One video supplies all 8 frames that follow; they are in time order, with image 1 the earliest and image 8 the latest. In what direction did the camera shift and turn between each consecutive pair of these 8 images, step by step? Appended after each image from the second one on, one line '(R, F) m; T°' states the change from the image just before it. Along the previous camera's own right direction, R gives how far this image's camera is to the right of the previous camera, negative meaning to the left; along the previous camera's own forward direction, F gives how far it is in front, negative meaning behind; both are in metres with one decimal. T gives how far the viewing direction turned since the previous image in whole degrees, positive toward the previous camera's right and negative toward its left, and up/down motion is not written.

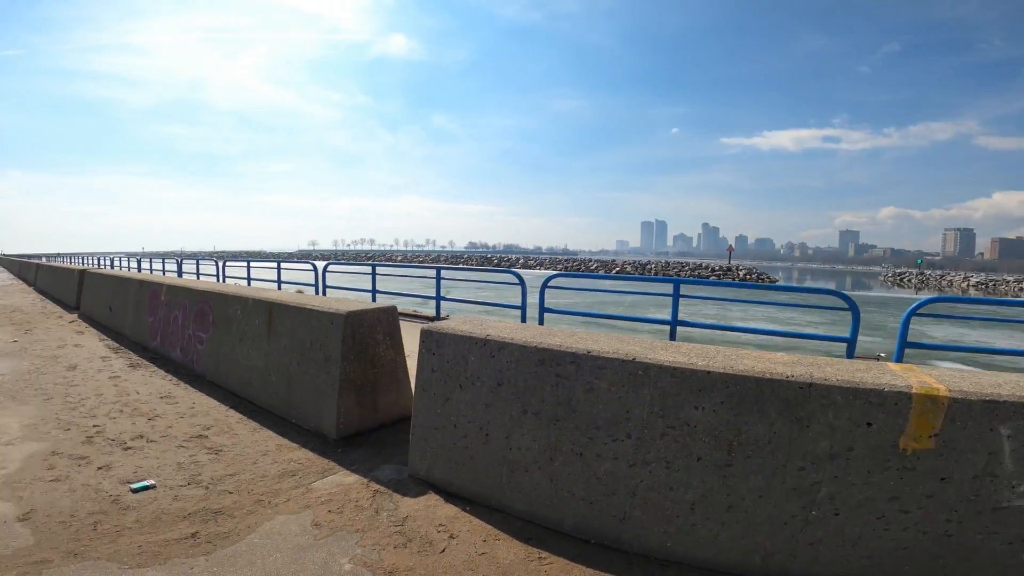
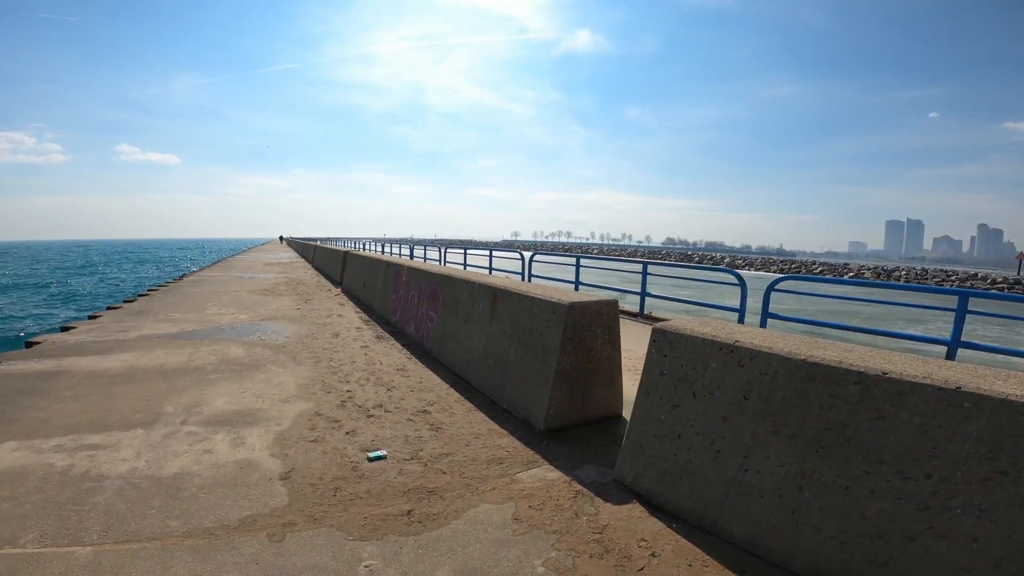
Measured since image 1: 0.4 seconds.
(-0.4, +0.6) m; -22°
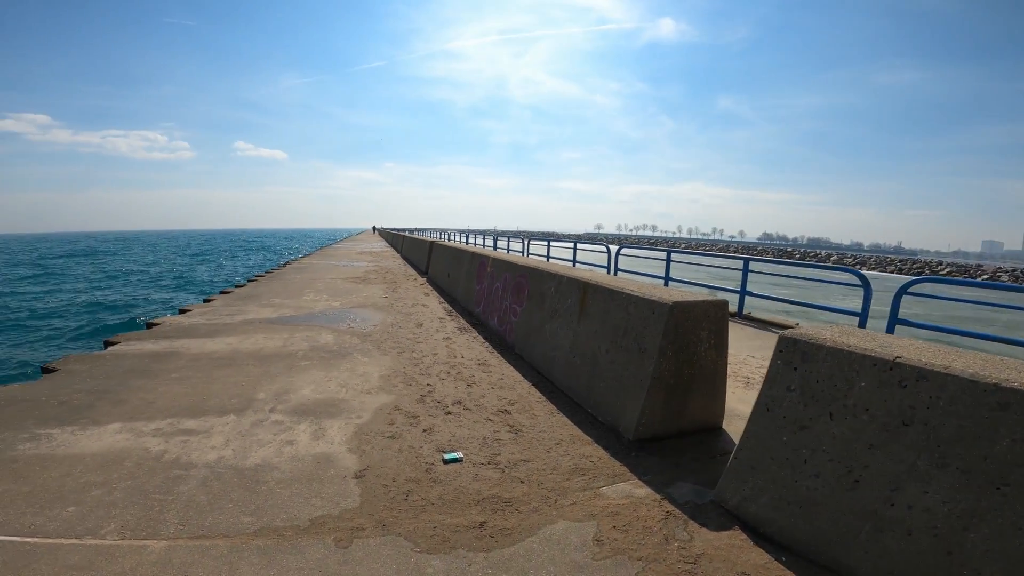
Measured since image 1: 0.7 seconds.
(-0.1, +0.4) m; -9°
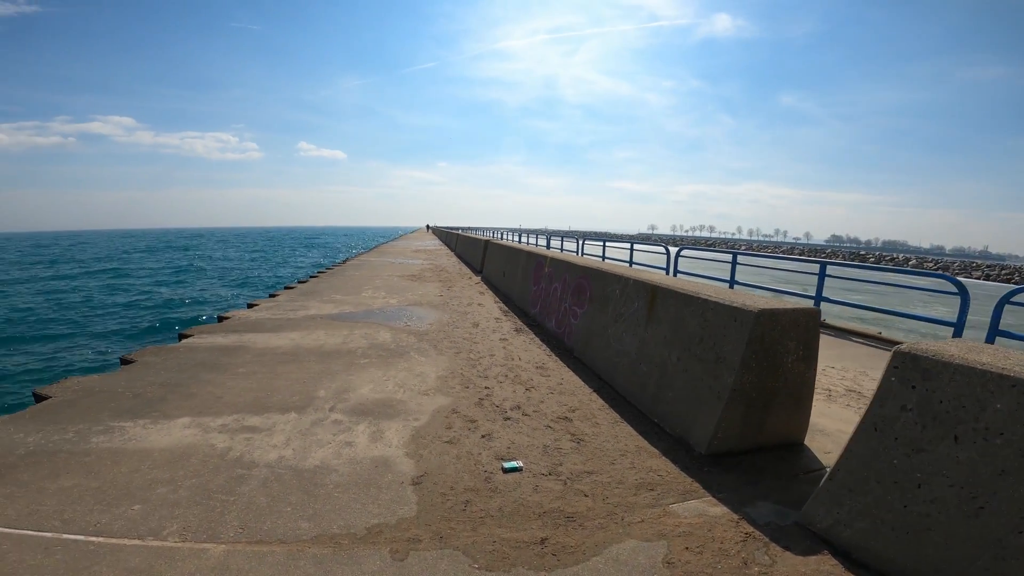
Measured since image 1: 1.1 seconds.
(-0.1, +0.2) m; -6°
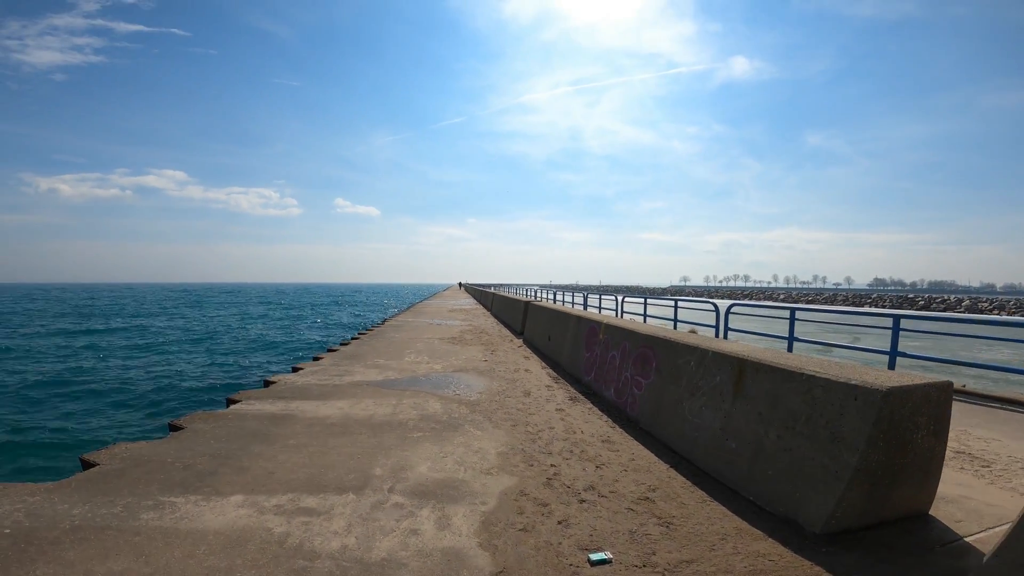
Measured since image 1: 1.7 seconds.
(-0.3, +0.2) m; -3°
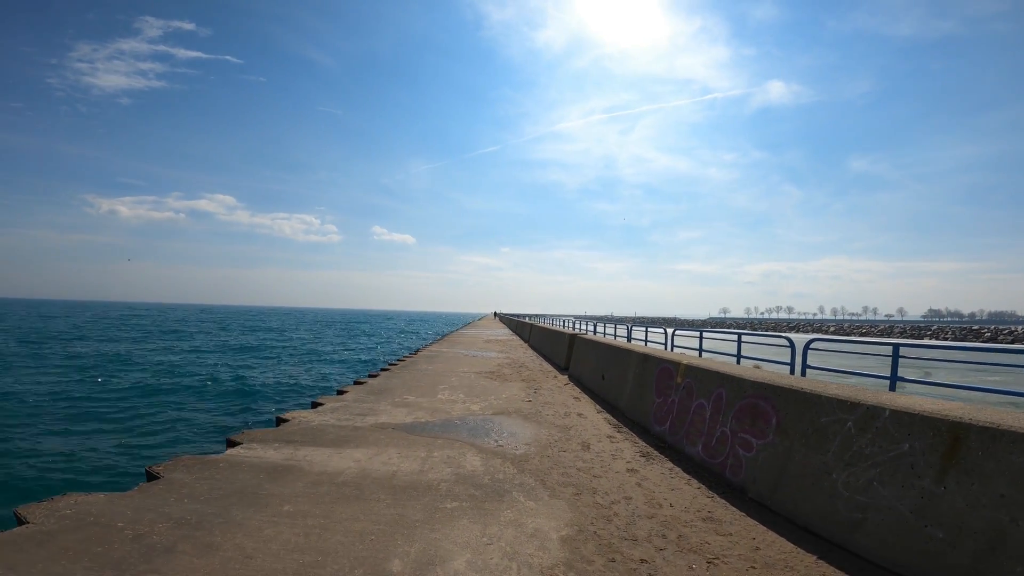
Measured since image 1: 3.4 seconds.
(-0.3, +1.3) m; -4°
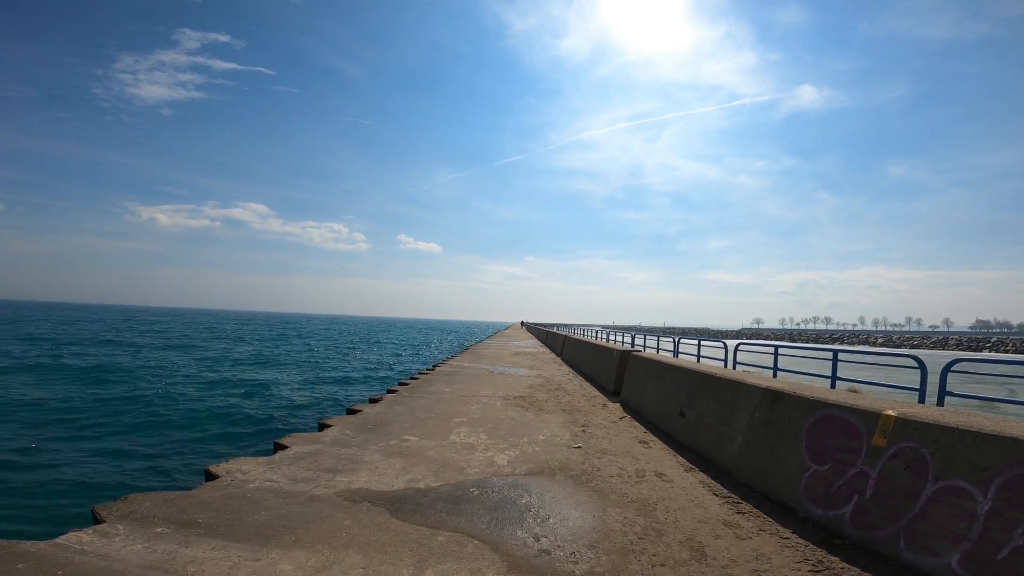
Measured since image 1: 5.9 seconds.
(-0.2, +2.6) m; -3°
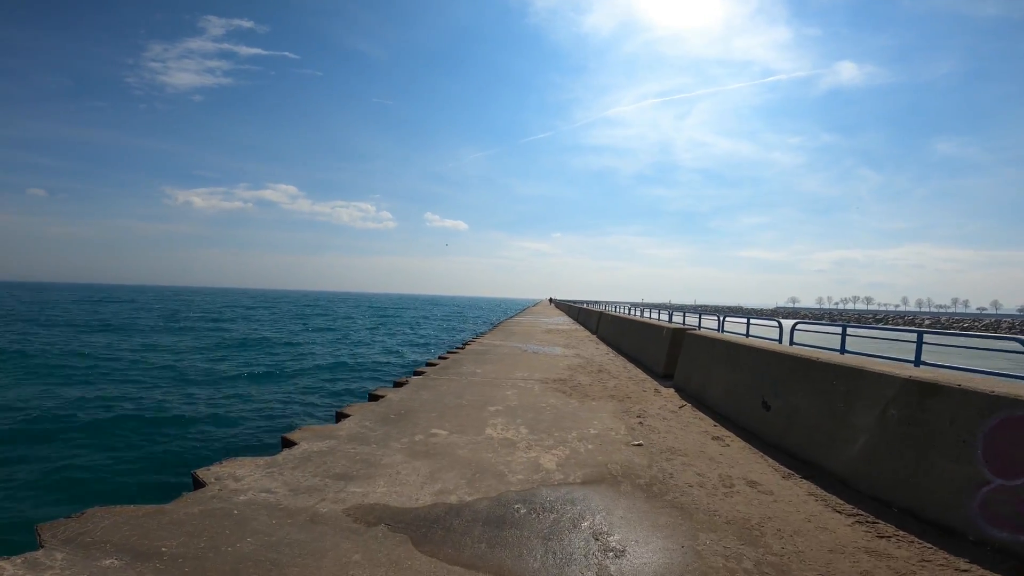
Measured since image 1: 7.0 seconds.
(-0.2, +1.1) m; -3°
